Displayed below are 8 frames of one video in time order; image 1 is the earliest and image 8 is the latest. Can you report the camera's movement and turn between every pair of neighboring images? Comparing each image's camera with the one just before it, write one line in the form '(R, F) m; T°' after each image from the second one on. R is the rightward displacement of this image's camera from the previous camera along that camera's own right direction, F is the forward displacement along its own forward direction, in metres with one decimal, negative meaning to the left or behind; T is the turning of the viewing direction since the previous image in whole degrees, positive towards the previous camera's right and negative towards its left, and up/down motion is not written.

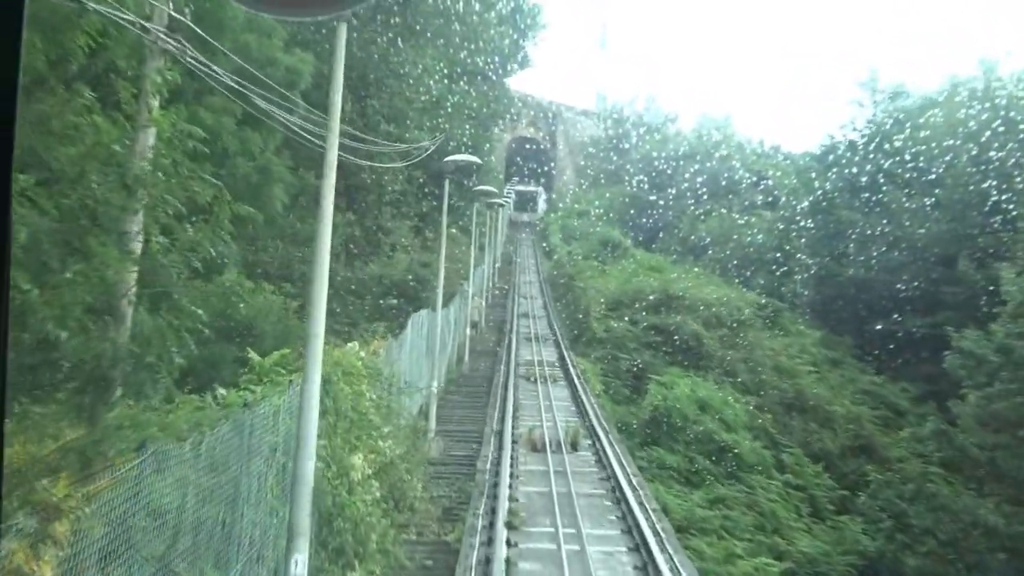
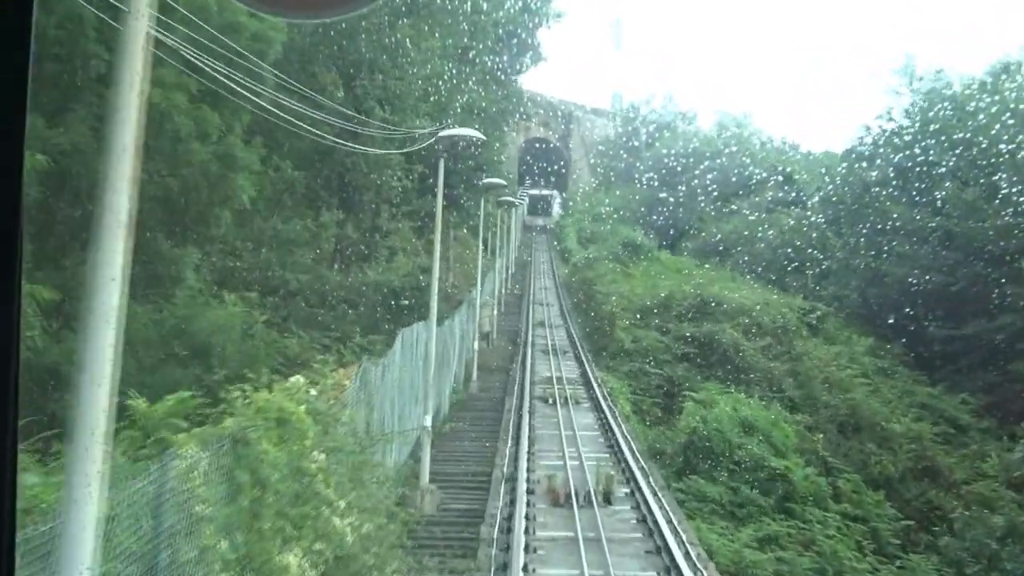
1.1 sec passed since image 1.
(0.0, +2.1) m; -1°
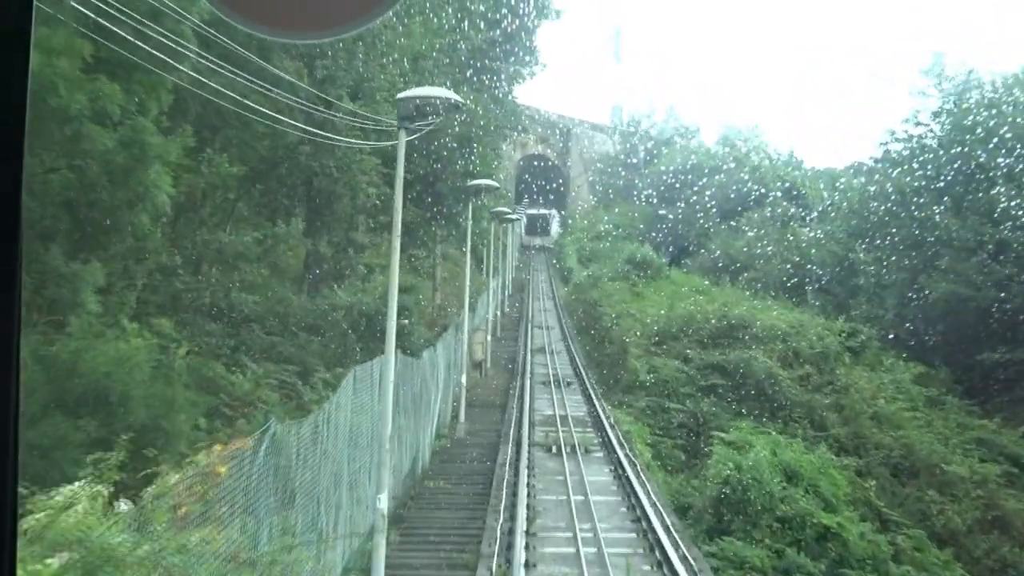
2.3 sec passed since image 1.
(0.0, +2.3) m; 0°
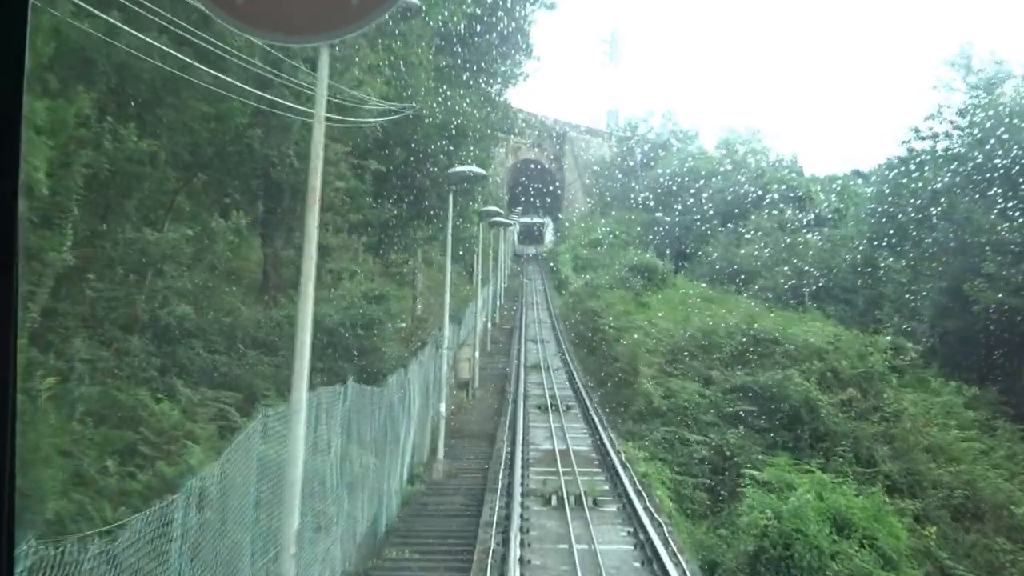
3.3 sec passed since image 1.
(0.0, +2.1) m; 0°
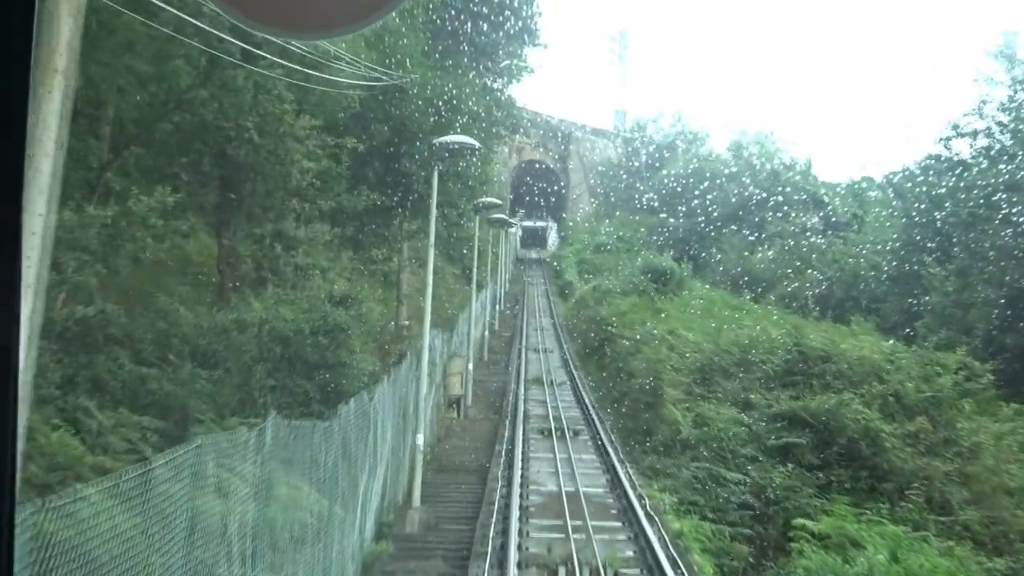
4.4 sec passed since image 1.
(0.0, +2.0) m; 0°
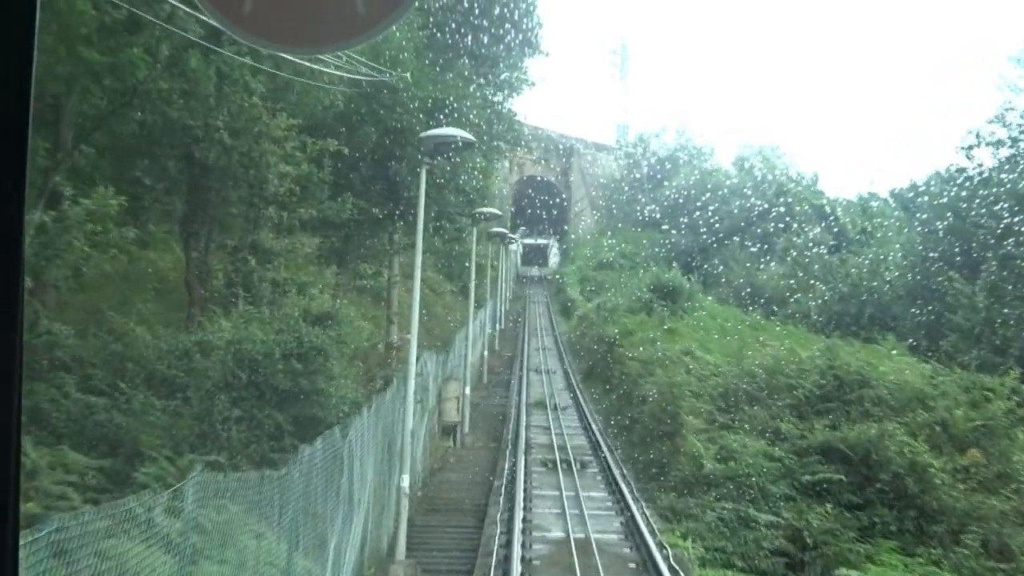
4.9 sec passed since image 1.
(0.0, +1.1) m; 0°
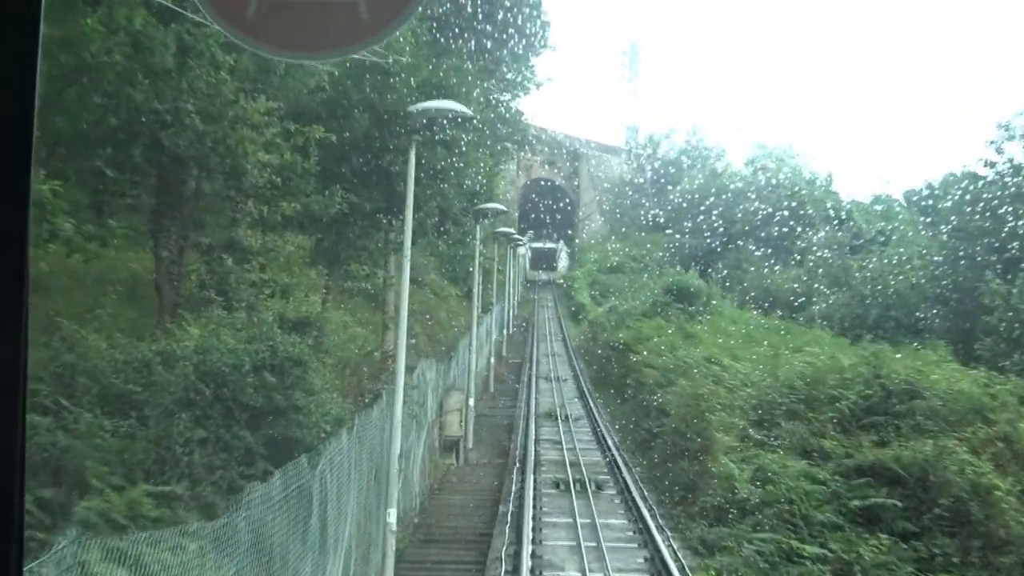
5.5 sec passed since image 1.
(0.0, +1.0) m; 0°
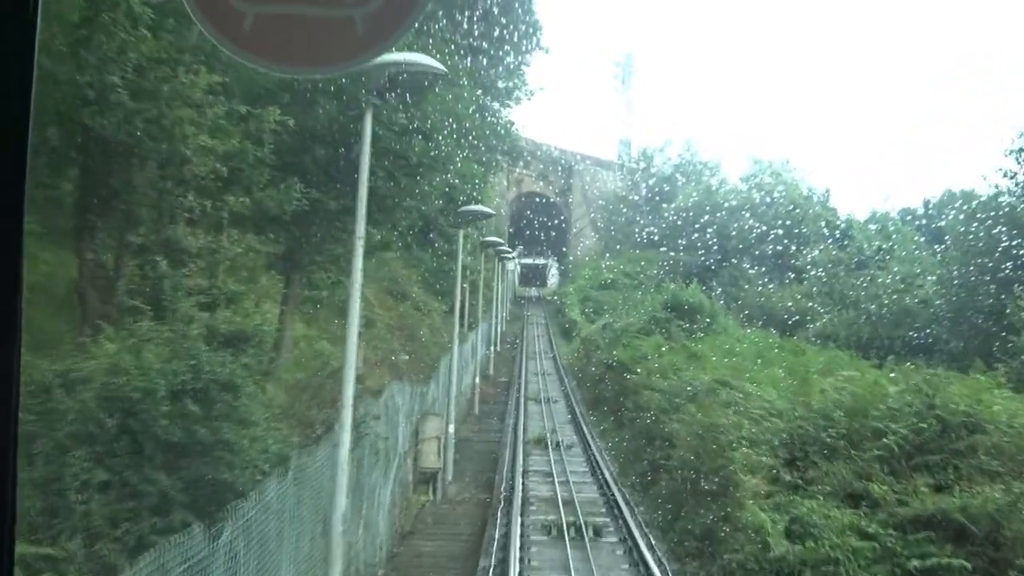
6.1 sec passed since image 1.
(0.0, +1.3) m; 0°
